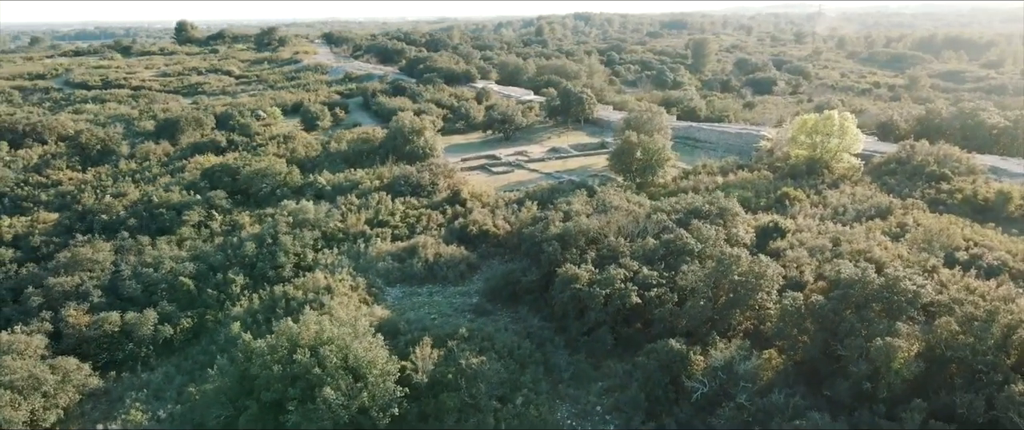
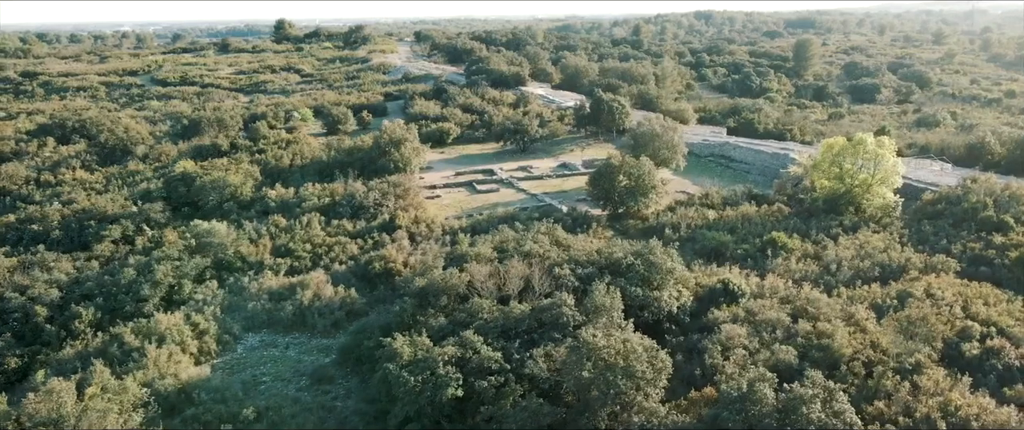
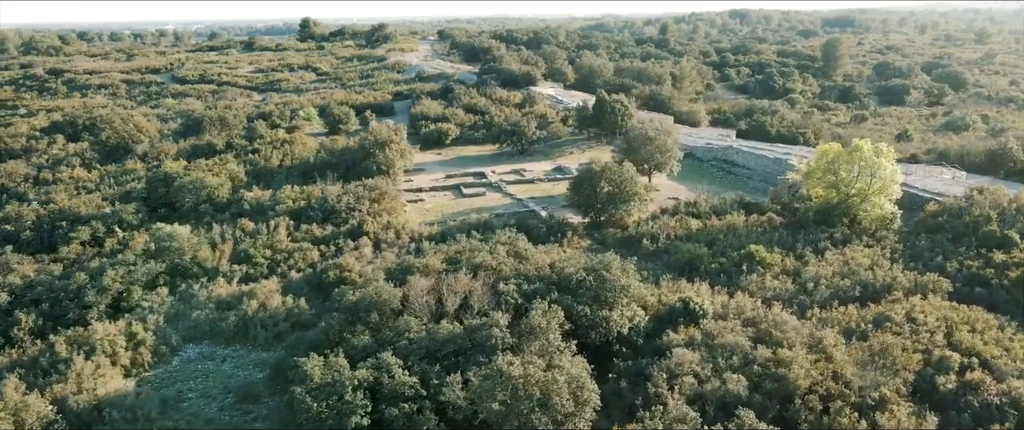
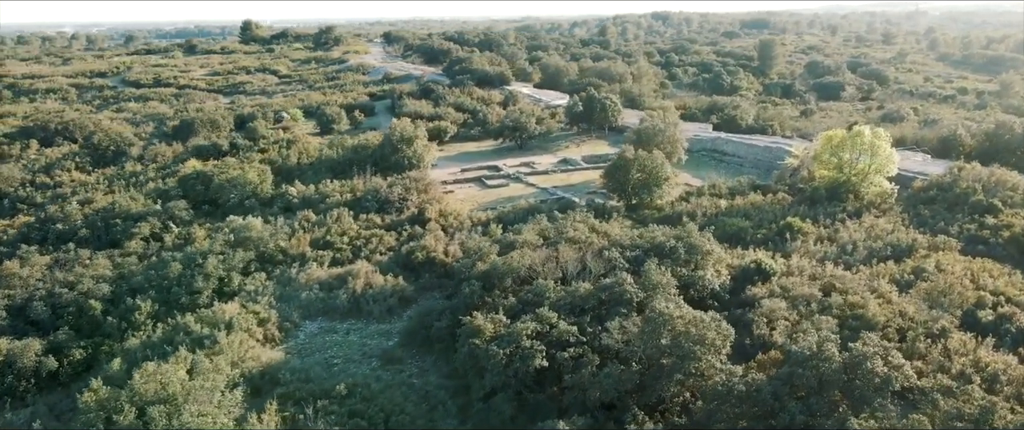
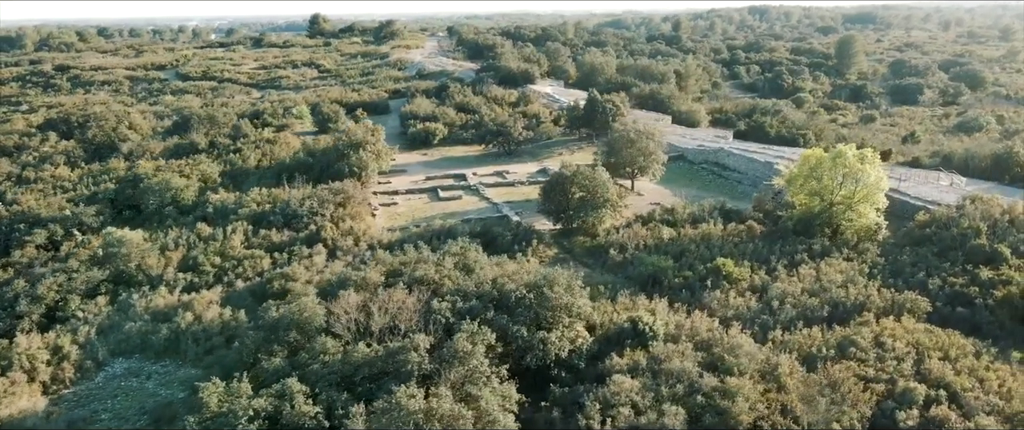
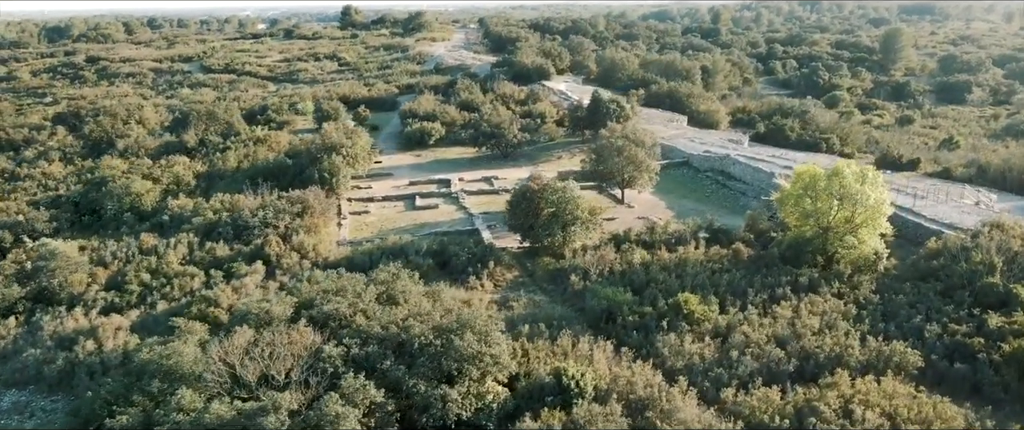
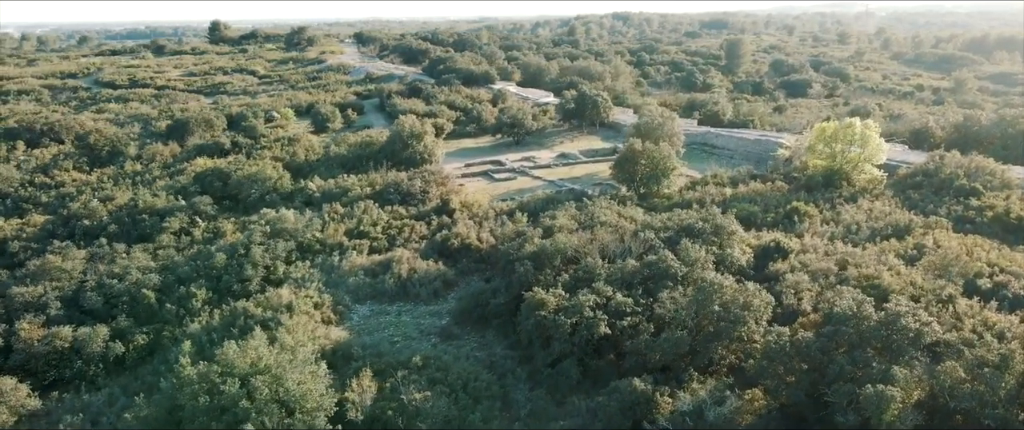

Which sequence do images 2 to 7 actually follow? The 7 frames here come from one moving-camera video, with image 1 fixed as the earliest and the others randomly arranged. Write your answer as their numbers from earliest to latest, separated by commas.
7, 4, 2, 3, 5, 6
